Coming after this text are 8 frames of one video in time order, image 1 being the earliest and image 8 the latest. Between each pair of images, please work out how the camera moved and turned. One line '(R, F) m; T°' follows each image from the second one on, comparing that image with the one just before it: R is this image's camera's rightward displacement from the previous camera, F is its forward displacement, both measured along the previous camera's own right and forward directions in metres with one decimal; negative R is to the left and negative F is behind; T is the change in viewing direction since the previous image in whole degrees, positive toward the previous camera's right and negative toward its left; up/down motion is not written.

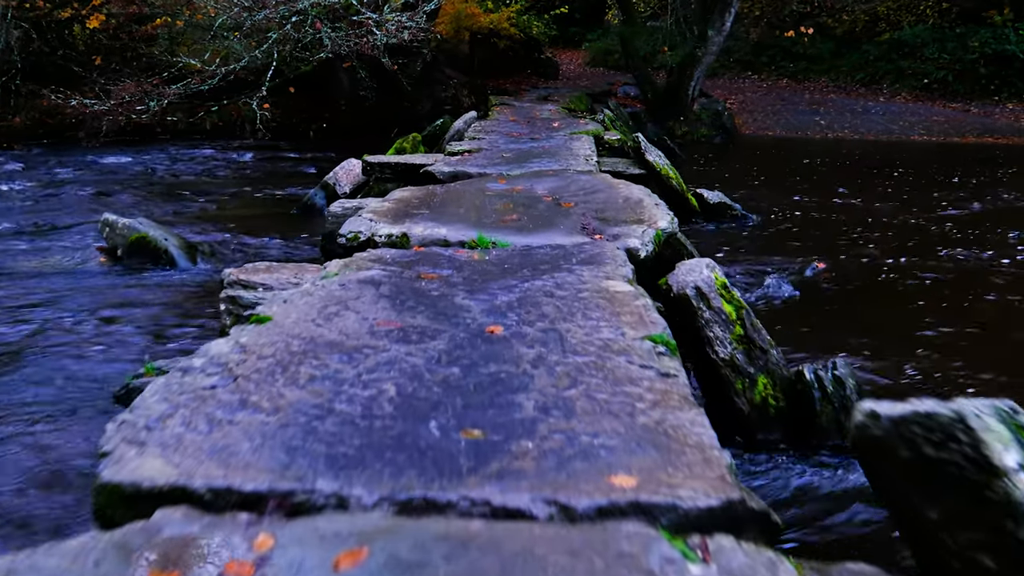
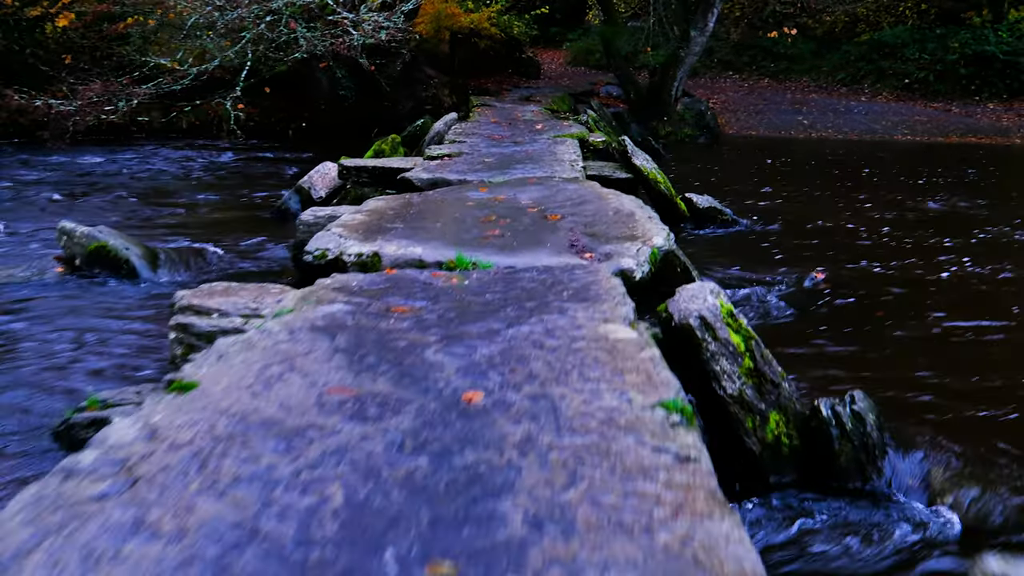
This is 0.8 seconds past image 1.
(0.0, +0.5) m; +1°
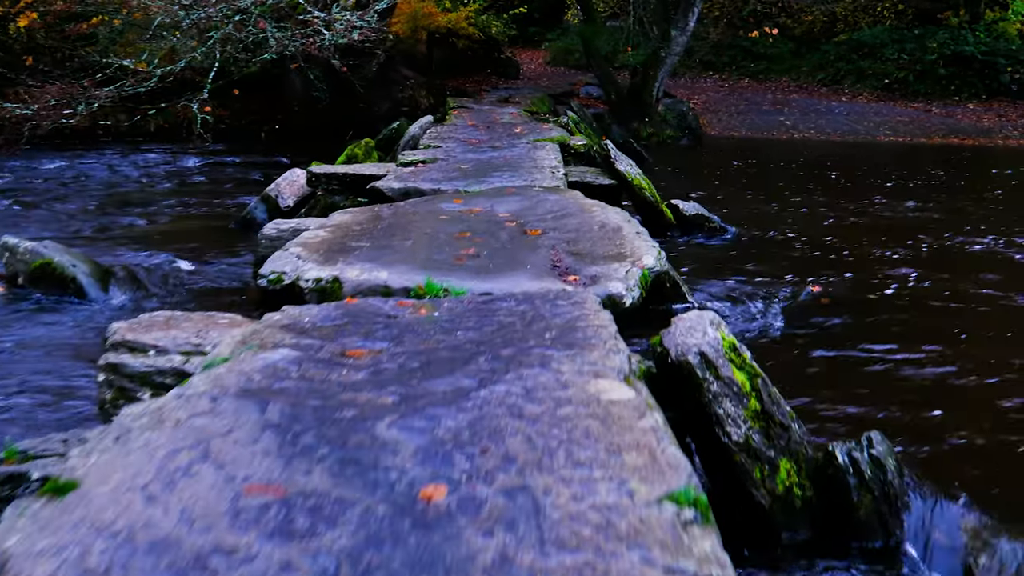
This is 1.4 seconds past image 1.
(0.0, +0.4) m; +1°
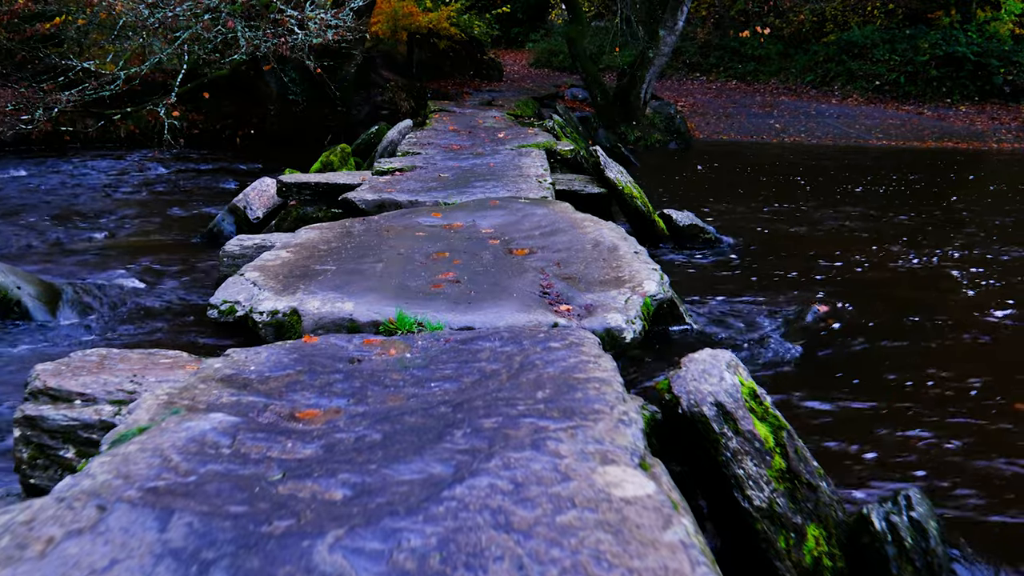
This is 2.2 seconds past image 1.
(0.0, +0.5) m; +1°
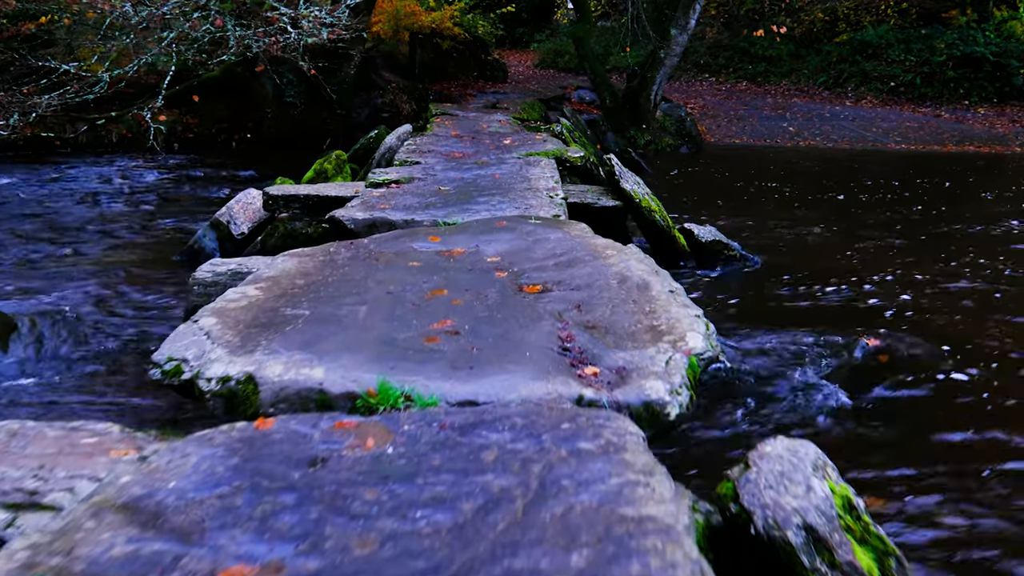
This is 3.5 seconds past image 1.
(0.0, +0.7) m; 0°
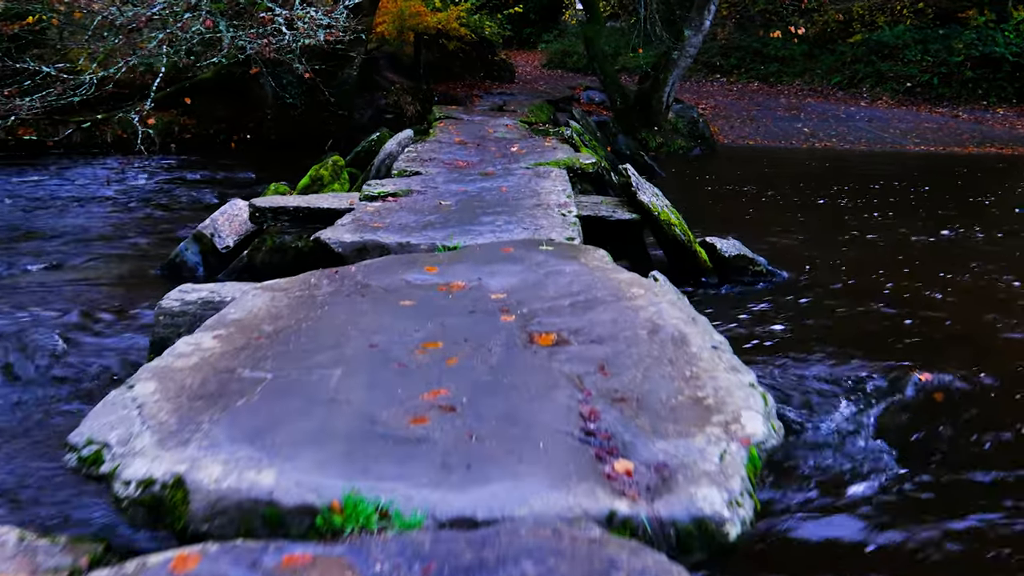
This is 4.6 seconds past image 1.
(0.0, +0.6) m; 0°
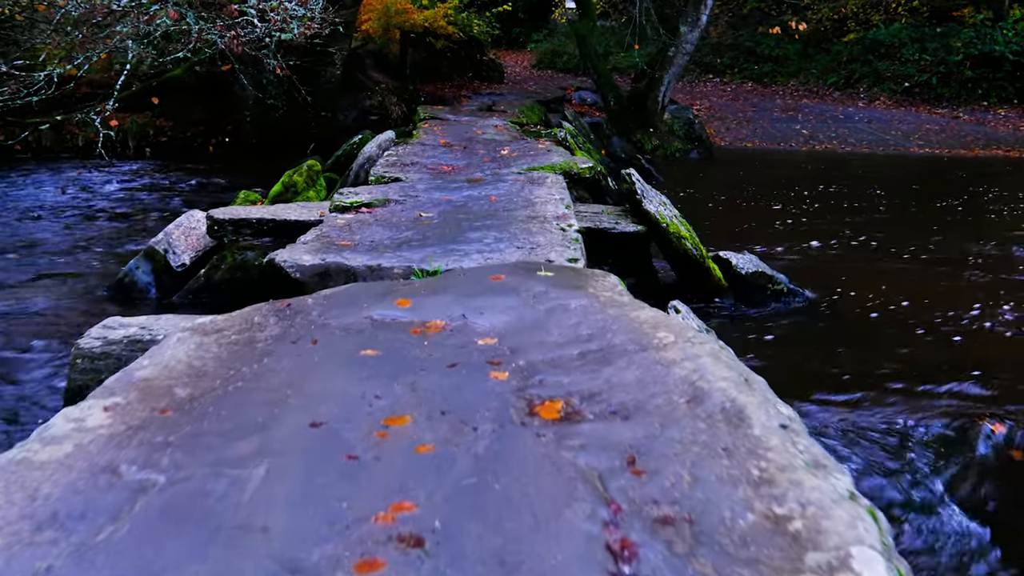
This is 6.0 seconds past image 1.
(0.0, +0.8) m; +1°
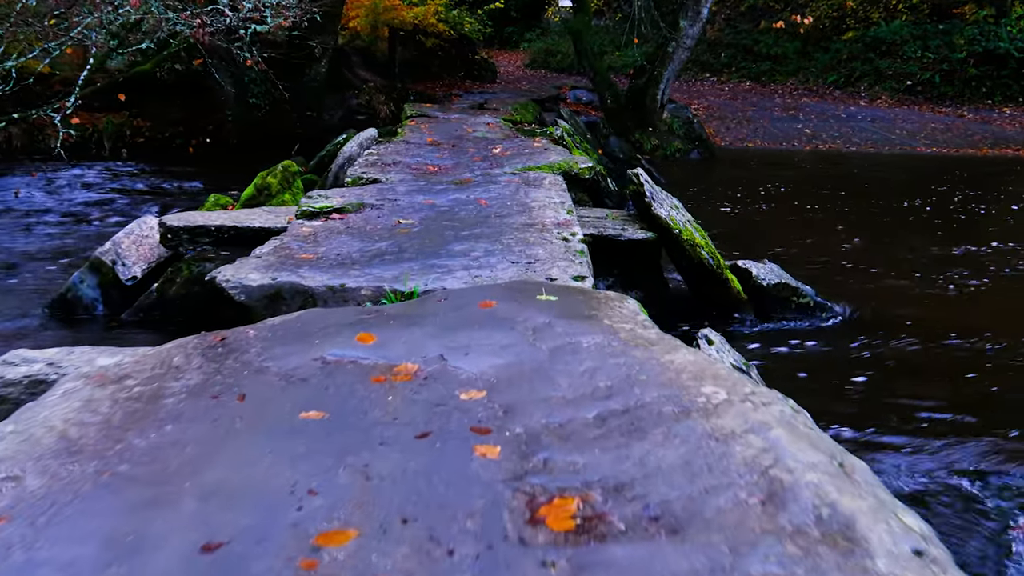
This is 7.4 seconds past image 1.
(0.0, +0.7) m; 0°
